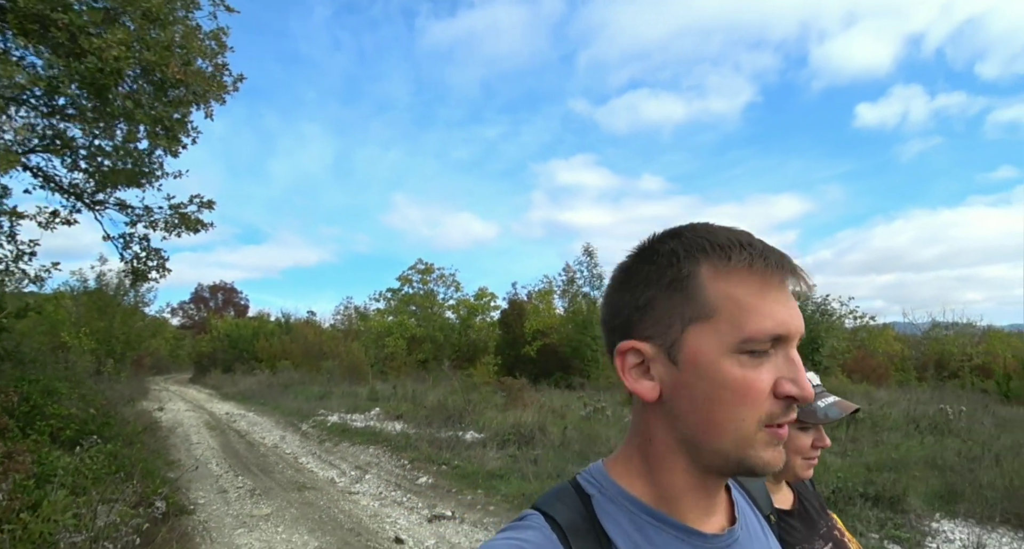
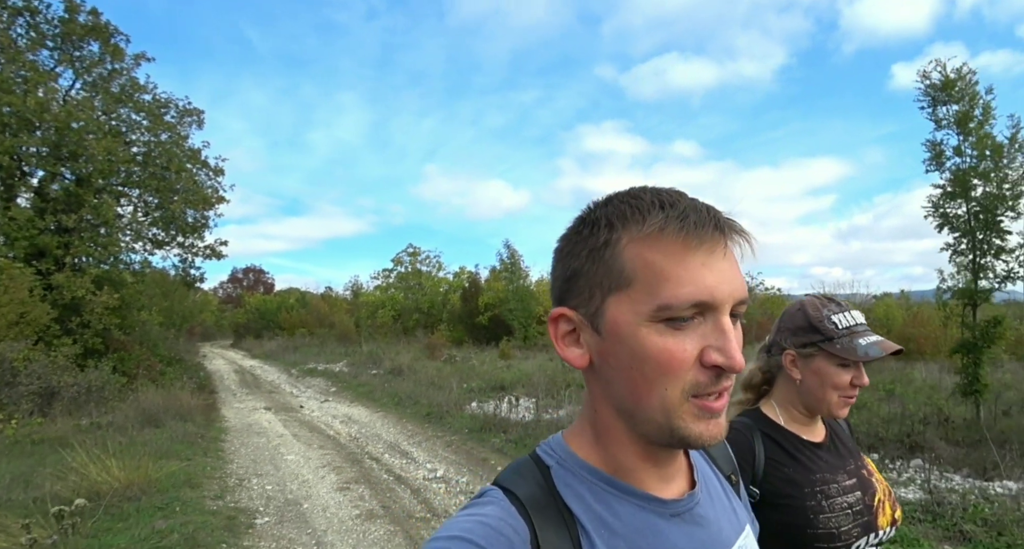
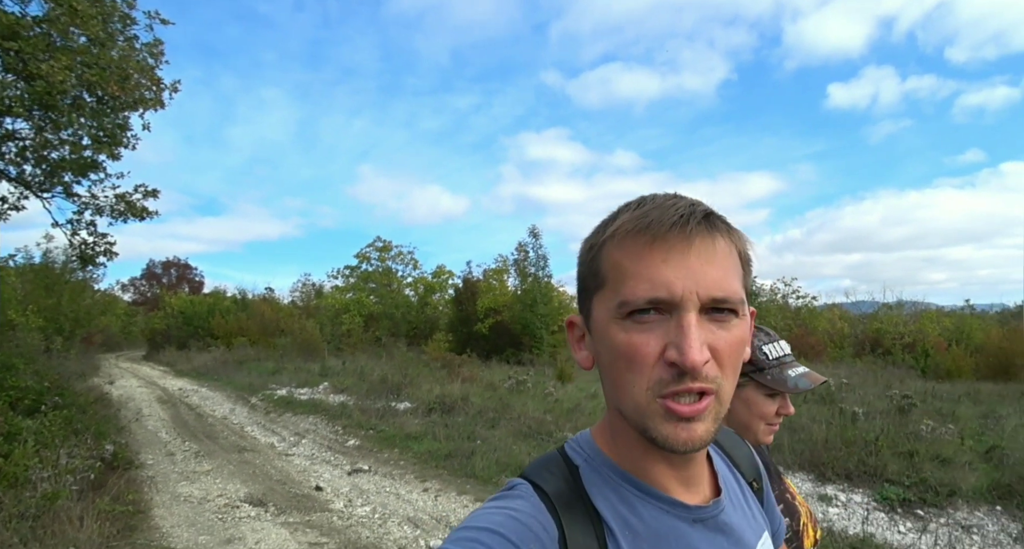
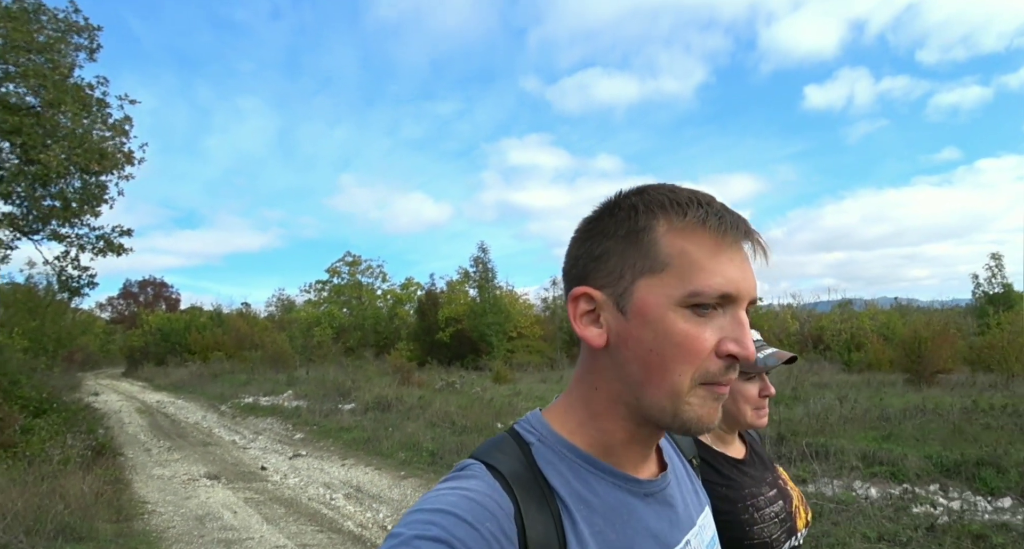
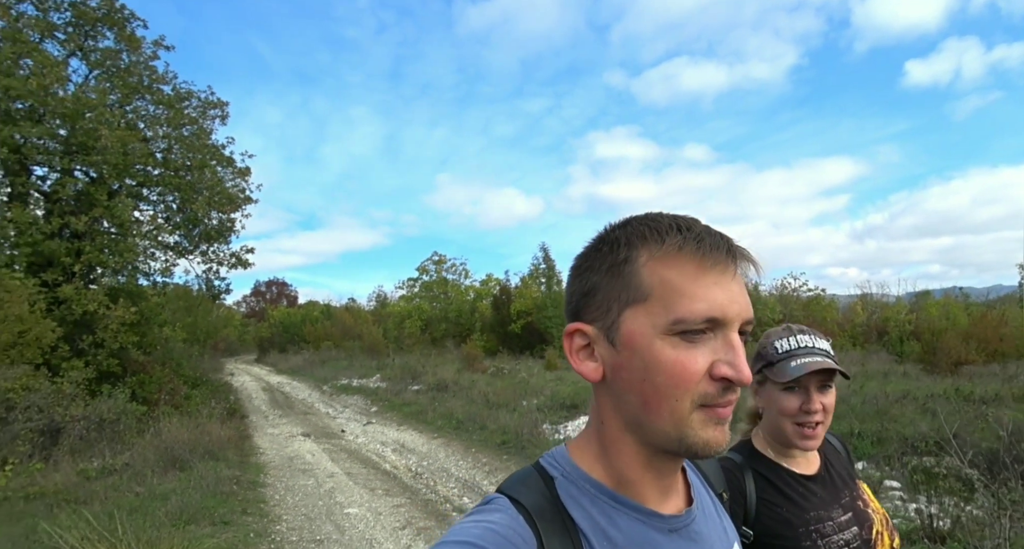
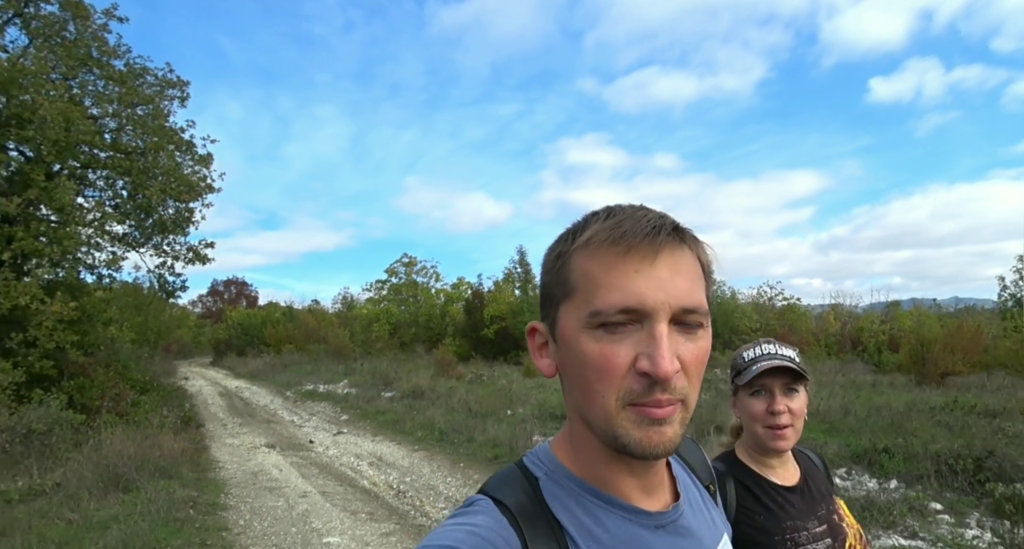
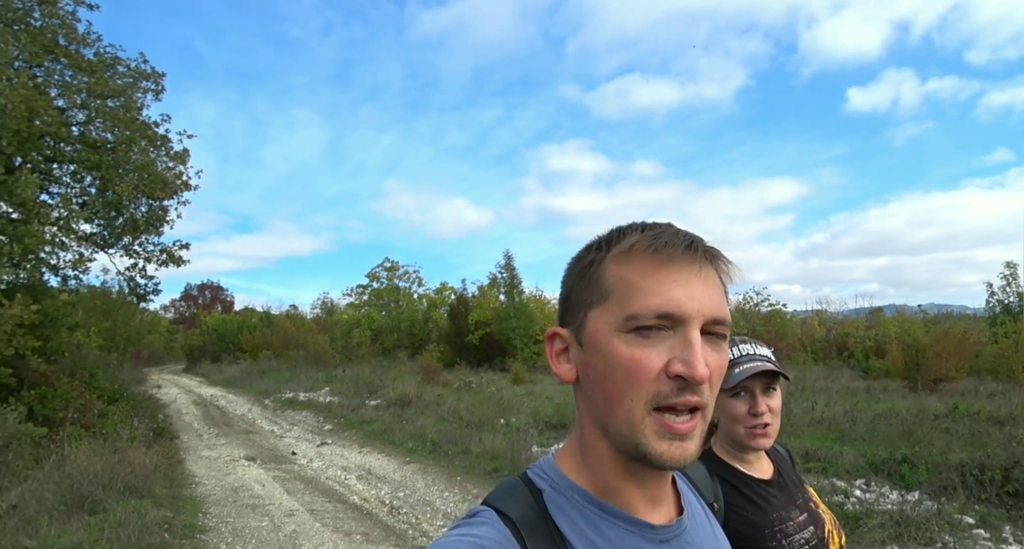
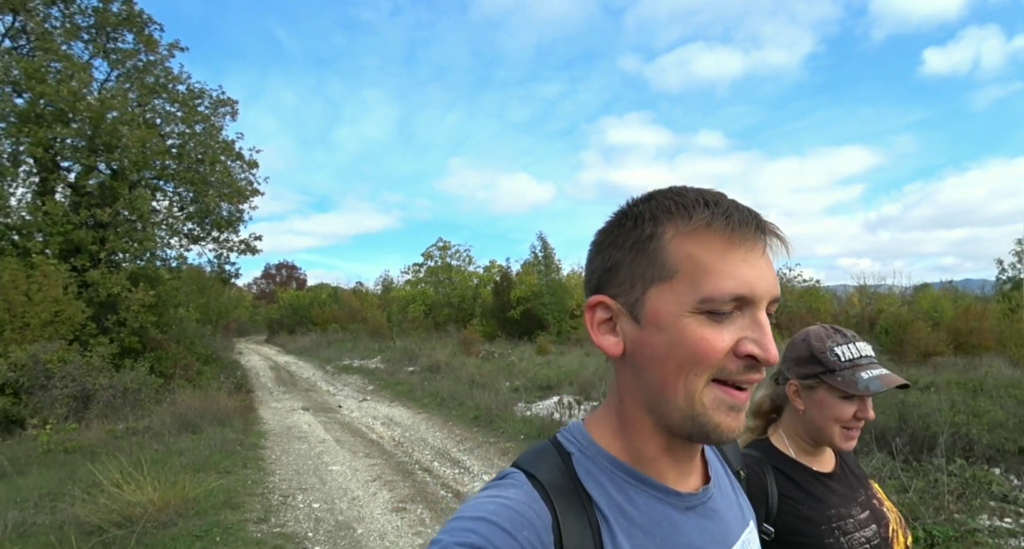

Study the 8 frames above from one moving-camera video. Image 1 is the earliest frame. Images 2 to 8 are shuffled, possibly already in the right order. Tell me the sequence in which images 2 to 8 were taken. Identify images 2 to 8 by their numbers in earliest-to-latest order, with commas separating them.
3, 4, 7, 6, 5, 8, 2
